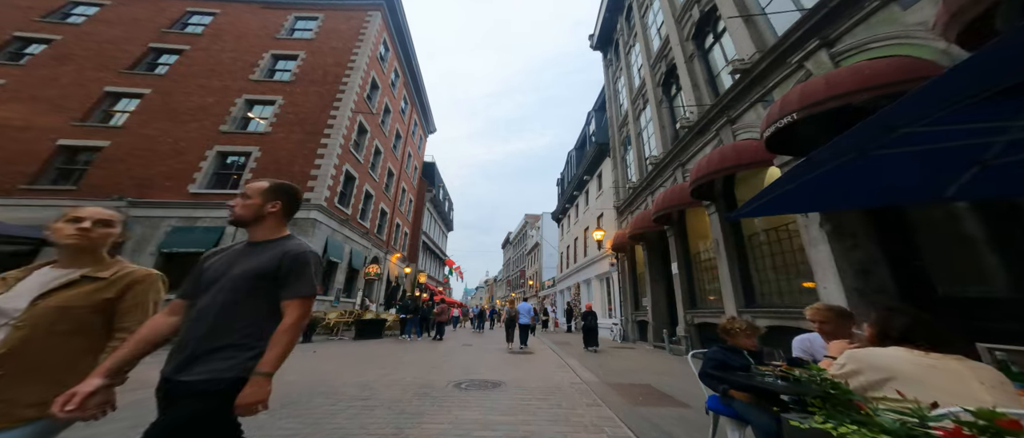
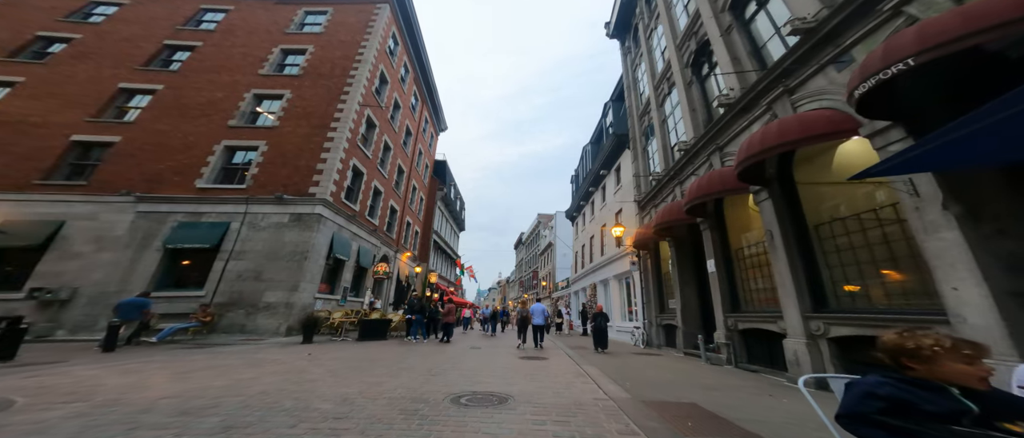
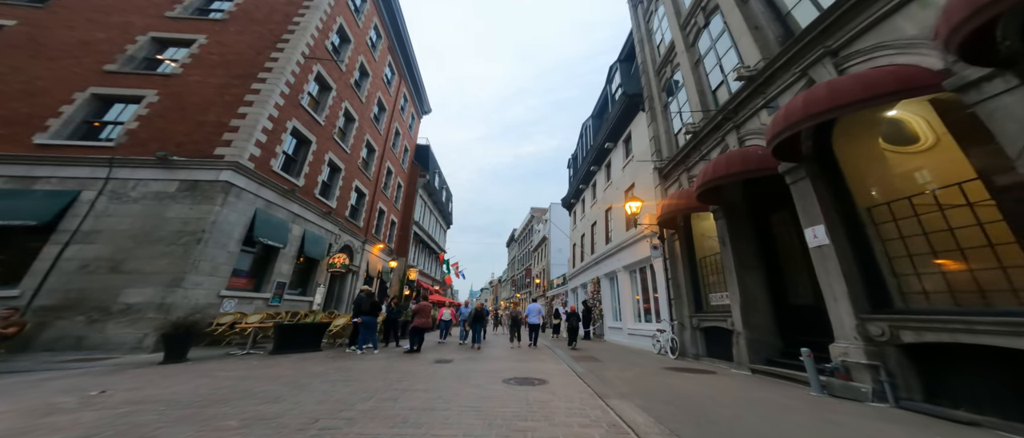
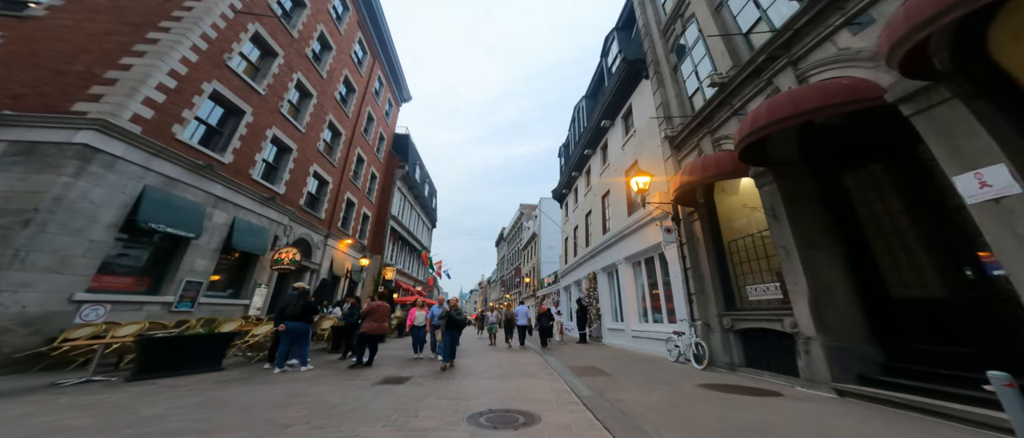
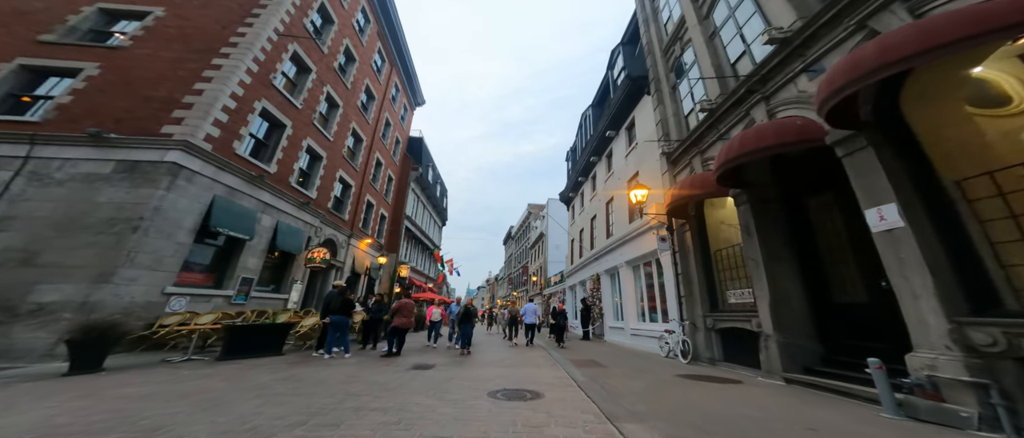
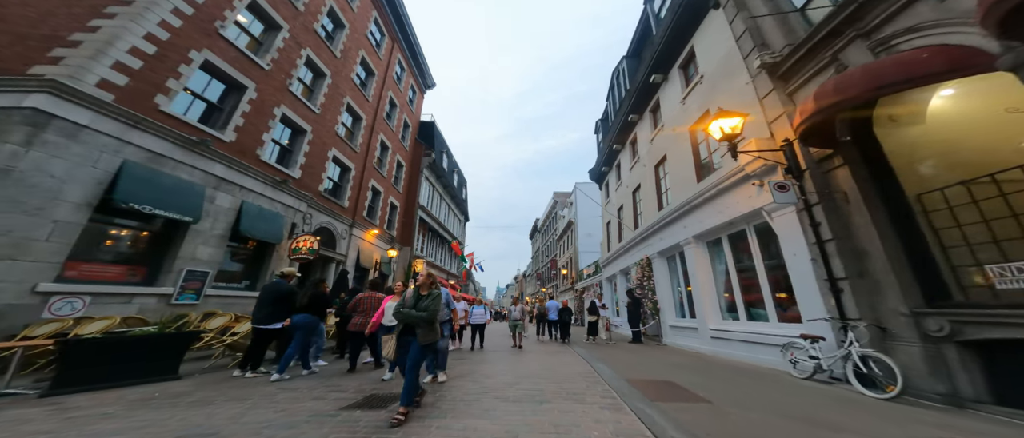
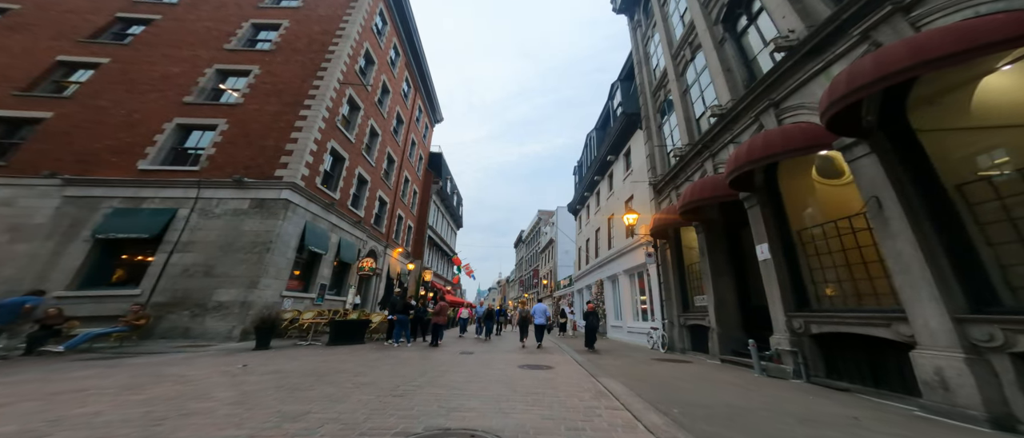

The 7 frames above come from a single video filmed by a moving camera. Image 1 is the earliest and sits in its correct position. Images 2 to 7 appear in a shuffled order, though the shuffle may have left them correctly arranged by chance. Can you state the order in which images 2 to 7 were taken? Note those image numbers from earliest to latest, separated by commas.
2, 7, 3, 5, 4, 6
